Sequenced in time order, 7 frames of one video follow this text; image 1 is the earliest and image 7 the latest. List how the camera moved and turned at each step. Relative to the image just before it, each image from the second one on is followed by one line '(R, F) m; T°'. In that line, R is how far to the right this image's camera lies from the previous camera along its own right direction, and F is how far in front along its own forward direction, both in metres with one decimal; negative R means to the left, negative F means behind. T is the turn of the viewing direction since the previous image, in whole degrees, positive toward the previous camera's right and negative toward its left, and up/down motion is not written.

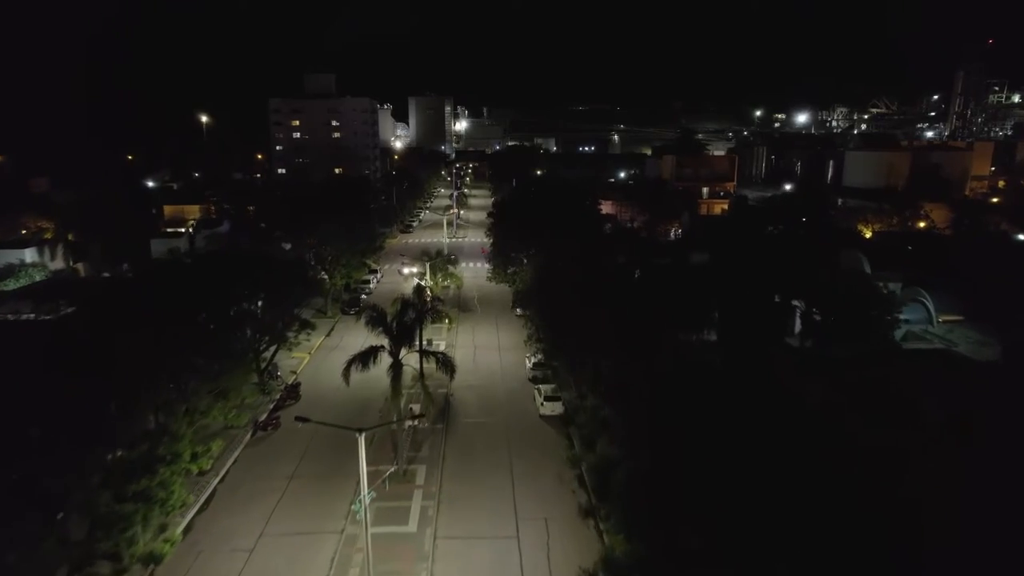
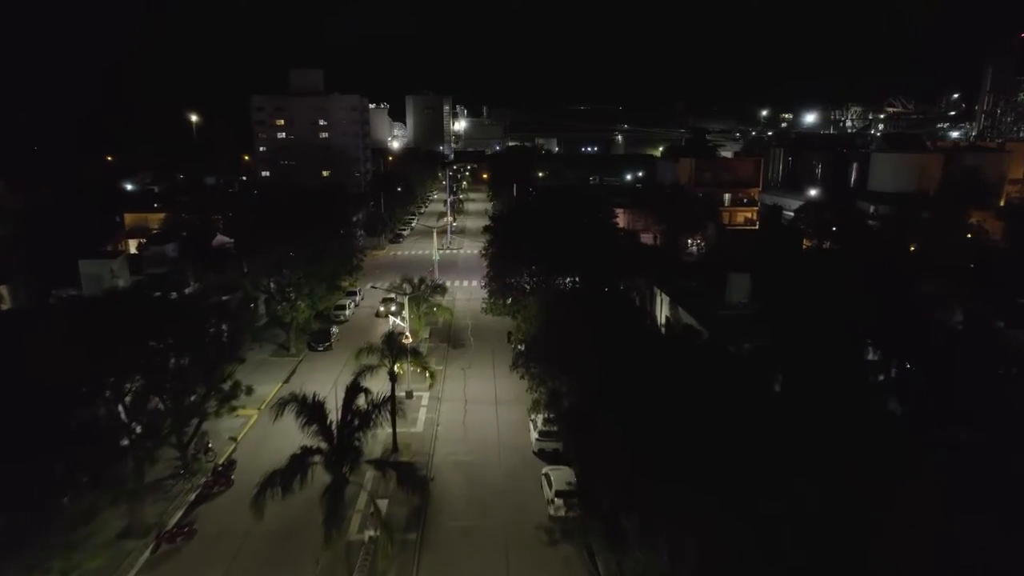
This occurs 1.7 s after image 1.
(0.0, +5.9) m; 0°
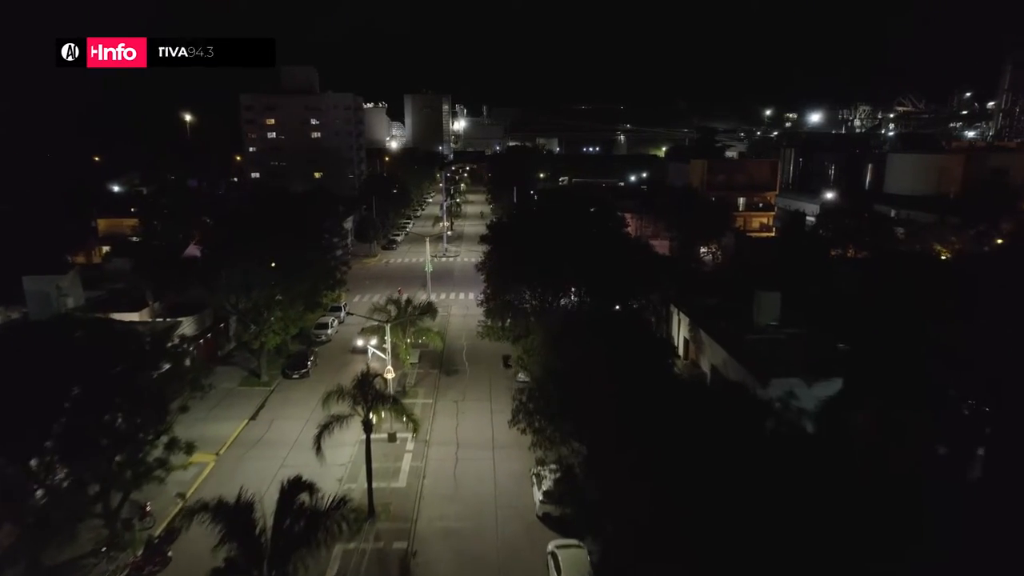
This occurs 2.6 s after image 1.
(0.0, +3.4) m; 0°
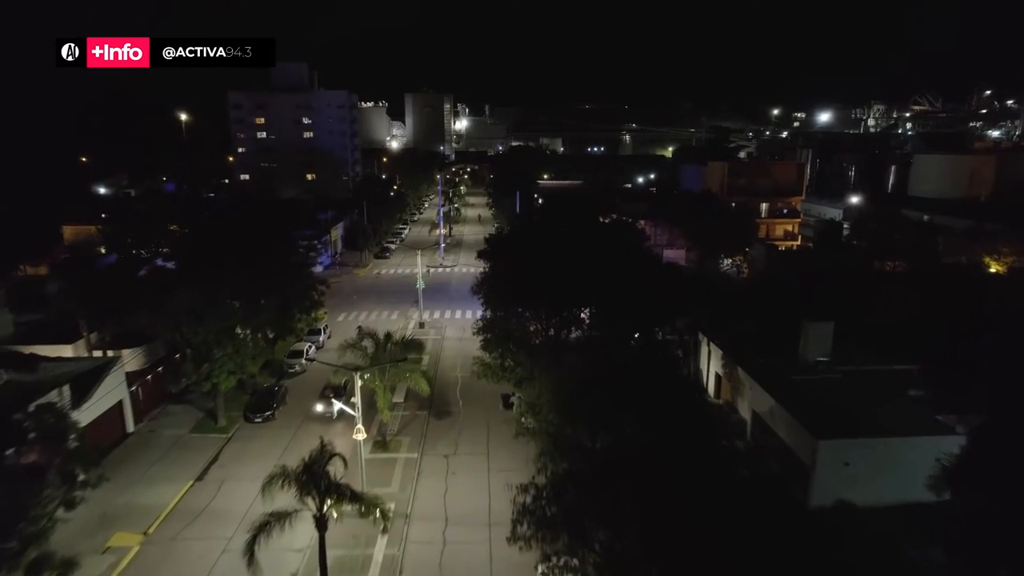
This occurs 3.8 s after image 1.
(0.0, +4.1) m; 0°
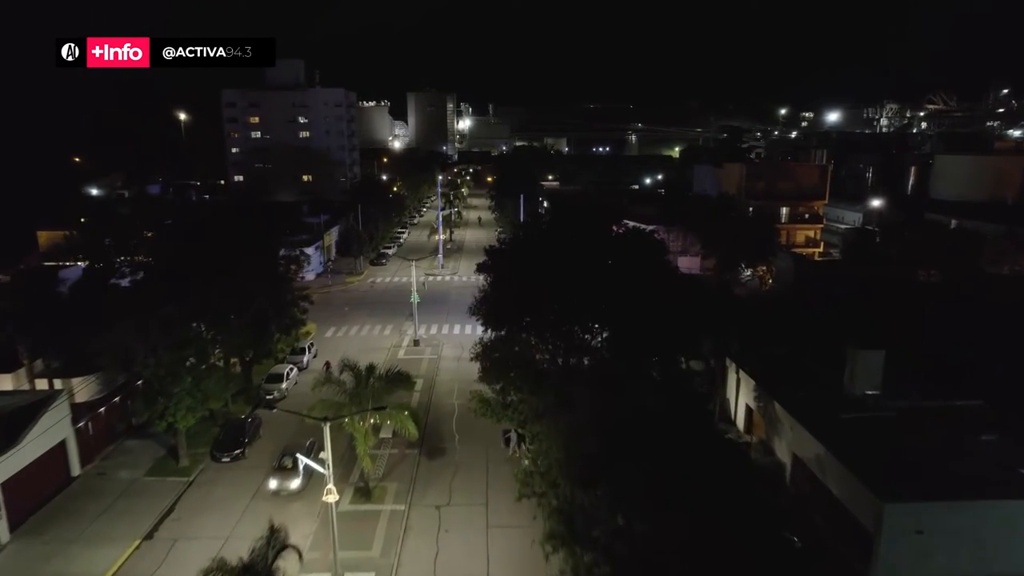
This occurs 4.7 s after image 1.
(0.0, +2.8) m; 0°
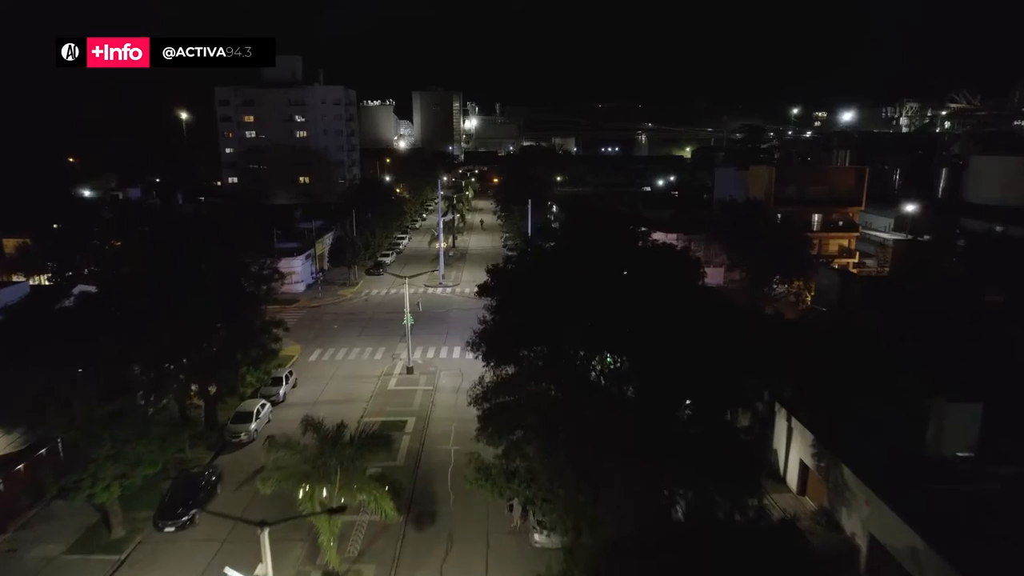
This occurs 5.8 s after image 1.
(0.0, +3.6) m; -1°
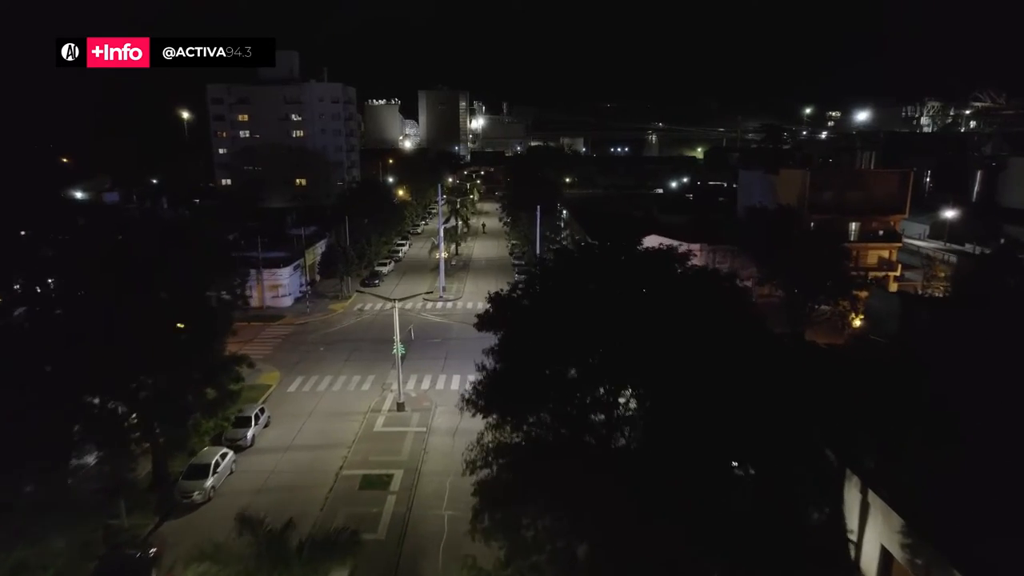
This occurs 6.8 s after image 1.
(0.0, +3.5) m; -1°
